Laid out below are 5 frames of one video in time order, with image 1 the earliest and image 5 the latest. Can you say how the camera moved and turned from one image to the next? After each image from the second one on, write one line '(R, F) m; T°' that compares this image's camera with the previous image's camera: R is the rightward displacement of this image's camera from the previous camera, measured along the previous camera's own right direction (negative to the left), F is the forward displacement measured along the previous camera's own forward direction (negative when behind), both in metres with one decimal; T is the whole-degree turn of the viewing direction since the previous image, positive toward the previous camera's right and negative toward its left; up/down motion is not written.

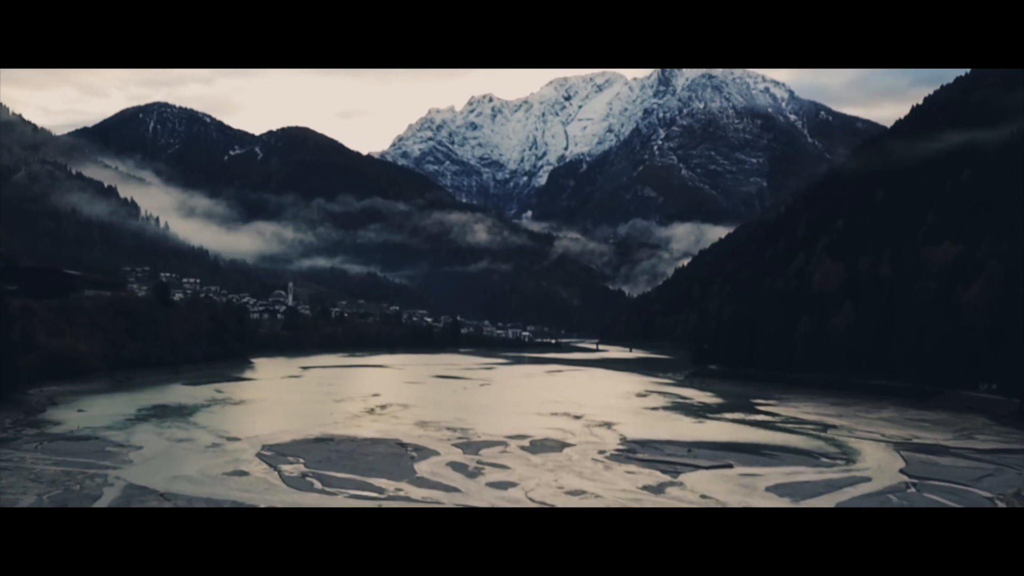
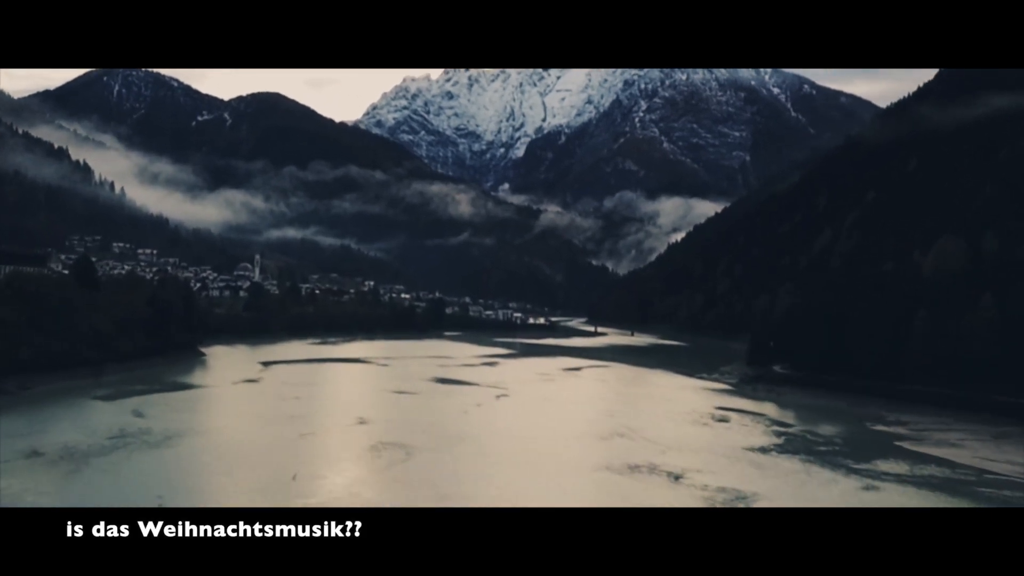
(-0.6, +3.6) m; +2°
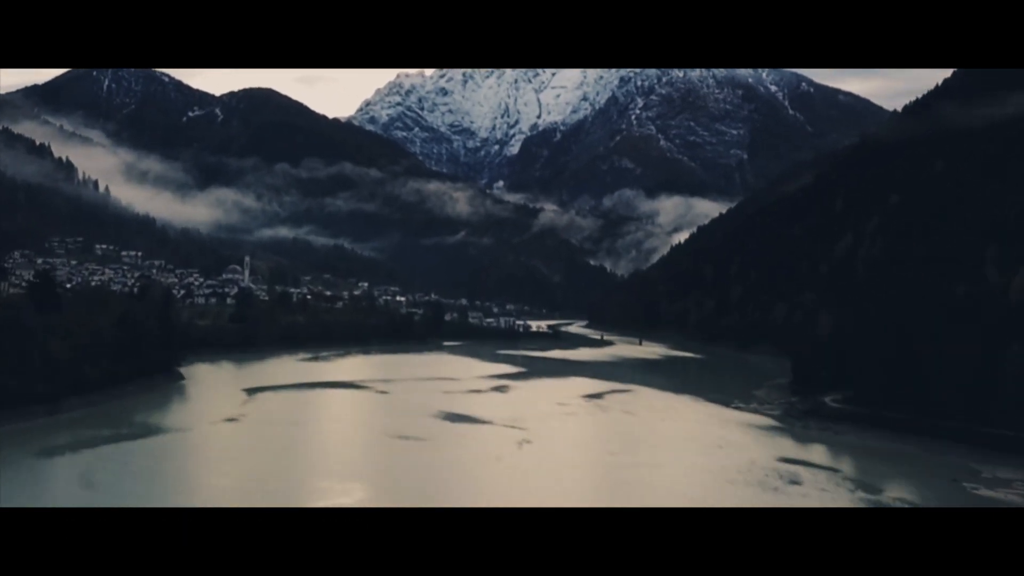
(-0.3, +1.7) m; 0°
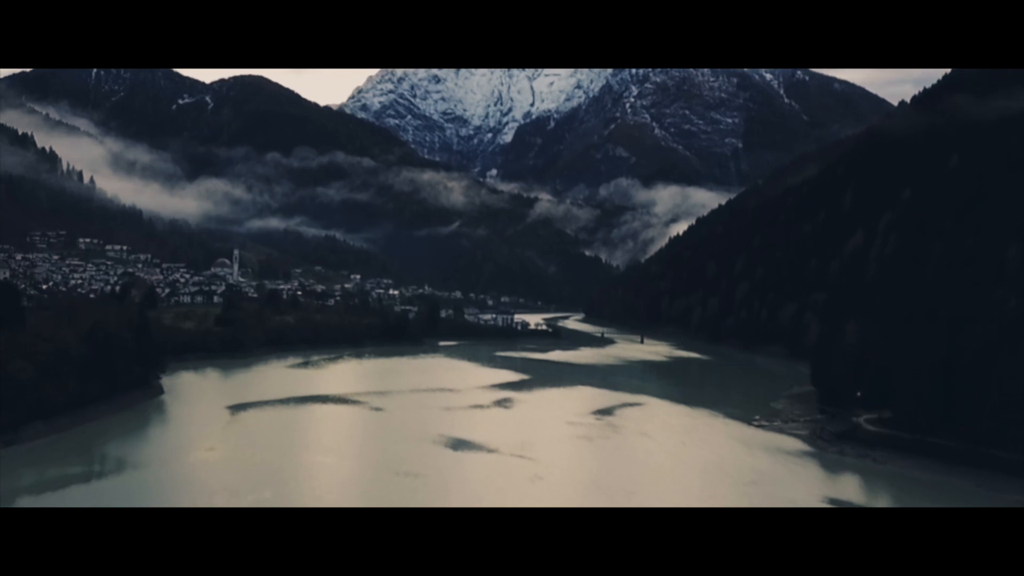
(-0.2, +1.1) m; 0°
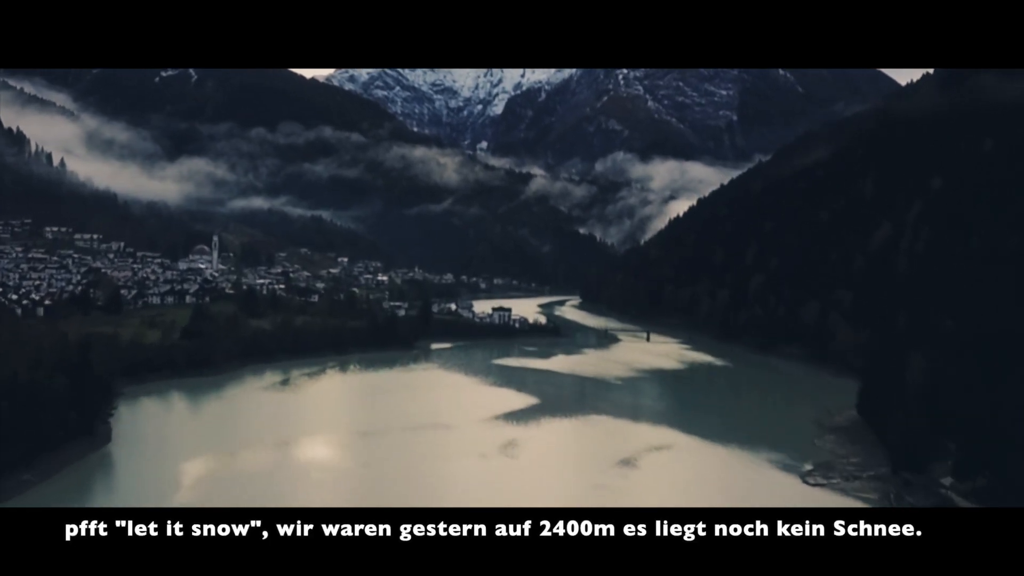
(-0.2, +2.2) m; +1°
